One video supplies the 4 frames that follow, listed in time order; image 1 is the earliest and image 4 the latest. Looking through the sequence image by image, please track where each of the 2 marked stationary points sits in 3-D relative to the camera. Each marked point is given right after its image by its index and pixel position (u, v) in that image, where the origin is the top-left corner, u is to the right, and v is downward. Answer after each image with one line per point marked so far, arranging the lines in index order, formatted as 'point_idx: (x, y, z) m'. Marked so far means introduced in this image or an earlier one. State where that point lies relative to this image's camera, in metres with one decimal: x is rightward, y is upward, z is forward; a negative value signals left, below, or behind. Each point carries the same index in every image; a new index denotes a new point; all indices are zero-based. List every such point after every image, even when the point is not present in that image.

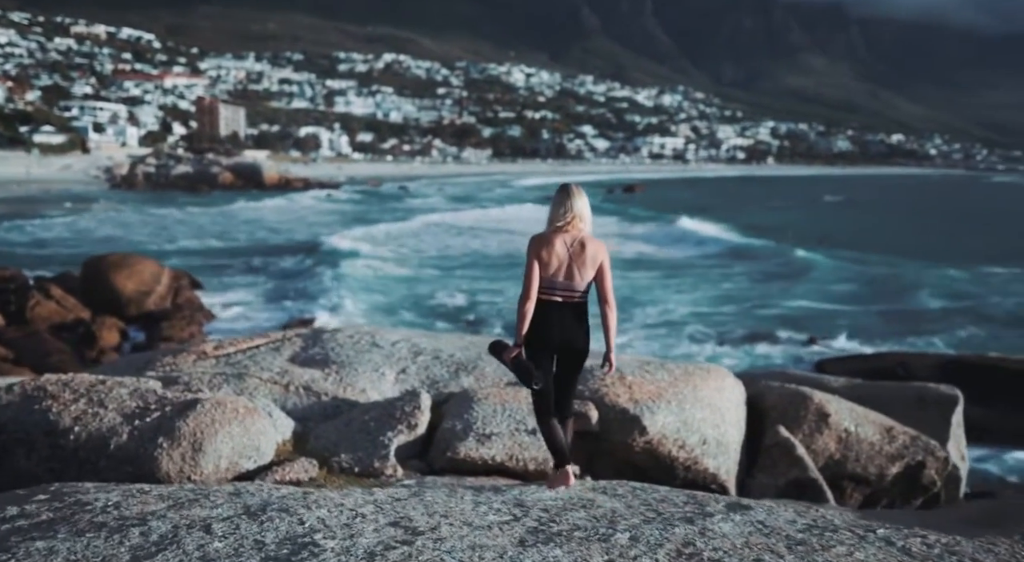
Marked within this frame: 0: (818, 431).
0: (+2.1, -1.0, +6.5) m
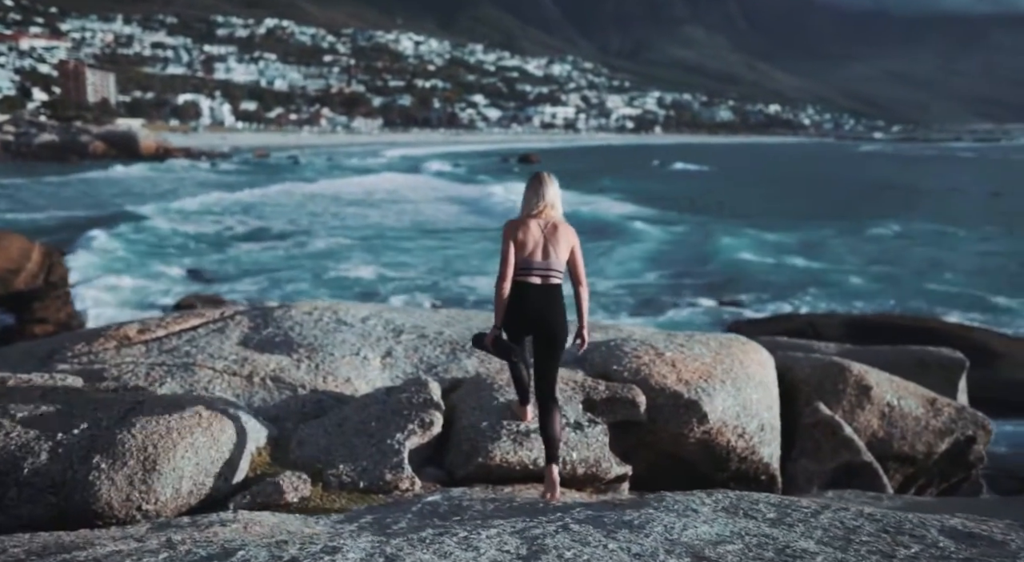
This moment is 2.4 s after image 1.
0: (+2.1, -0.8, +5.7) m
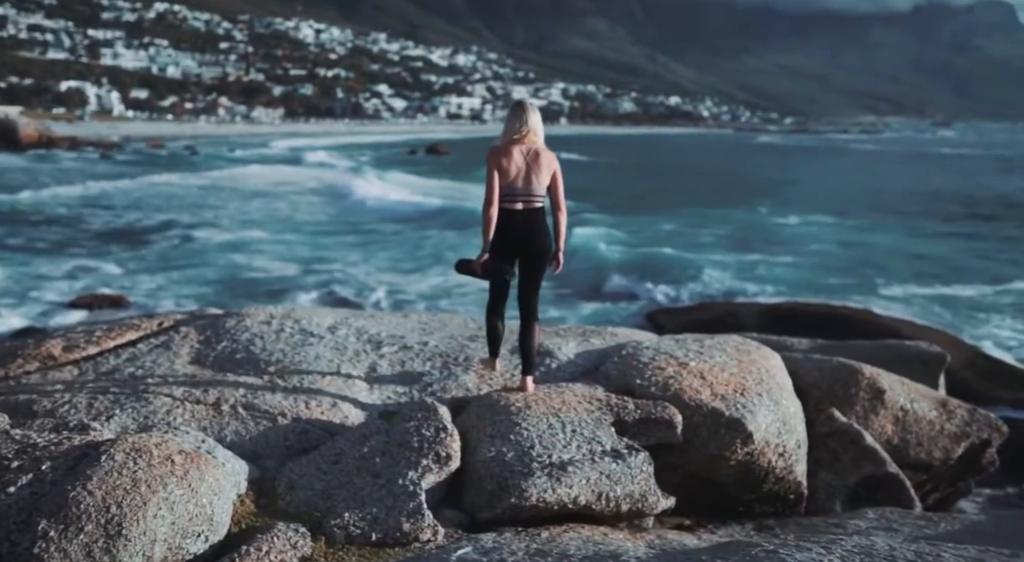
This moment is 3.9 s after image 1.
0: (+2.1, -0.8, +5.3) m
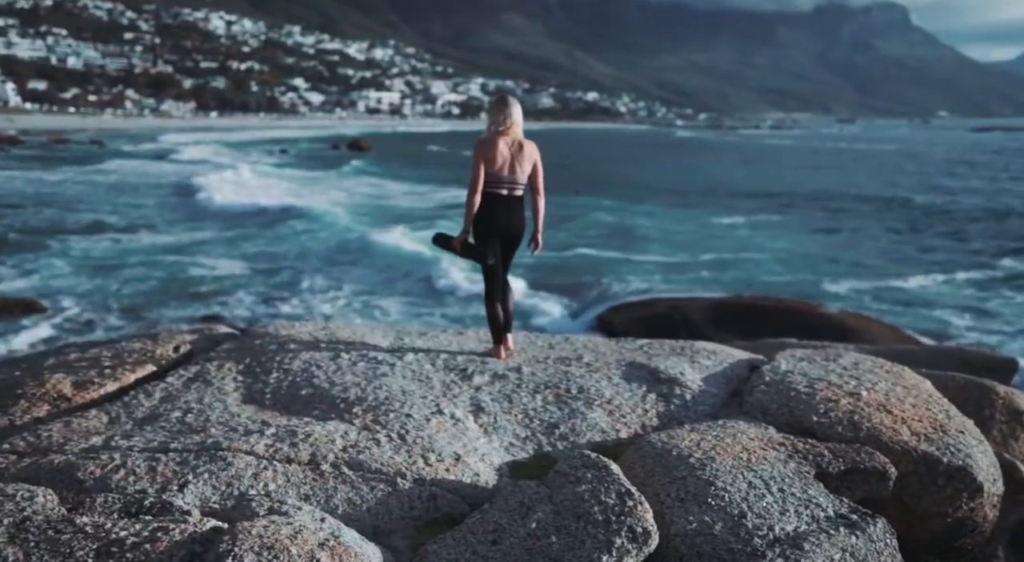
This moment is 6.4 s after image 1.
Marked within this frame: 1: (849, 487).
0: (+2.5, -0.8, +4.8) m
1: (+1.1, -0.7, +3.2) m
